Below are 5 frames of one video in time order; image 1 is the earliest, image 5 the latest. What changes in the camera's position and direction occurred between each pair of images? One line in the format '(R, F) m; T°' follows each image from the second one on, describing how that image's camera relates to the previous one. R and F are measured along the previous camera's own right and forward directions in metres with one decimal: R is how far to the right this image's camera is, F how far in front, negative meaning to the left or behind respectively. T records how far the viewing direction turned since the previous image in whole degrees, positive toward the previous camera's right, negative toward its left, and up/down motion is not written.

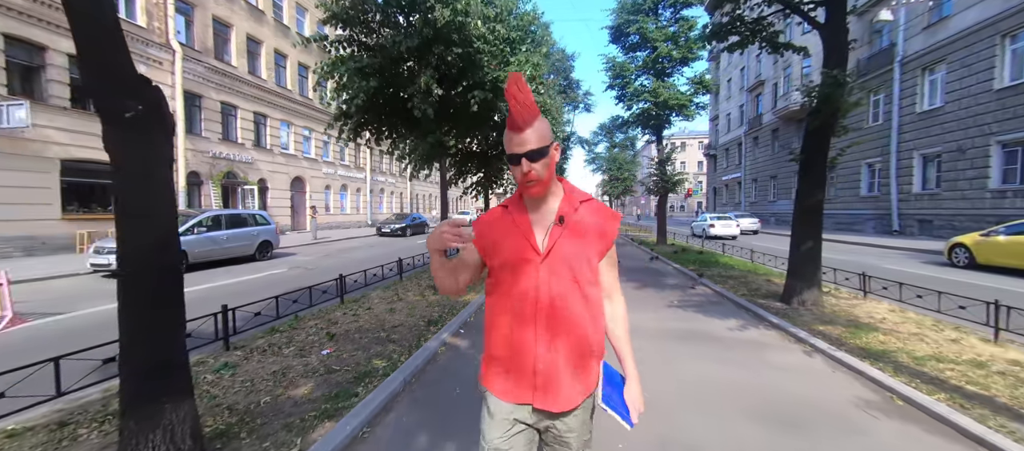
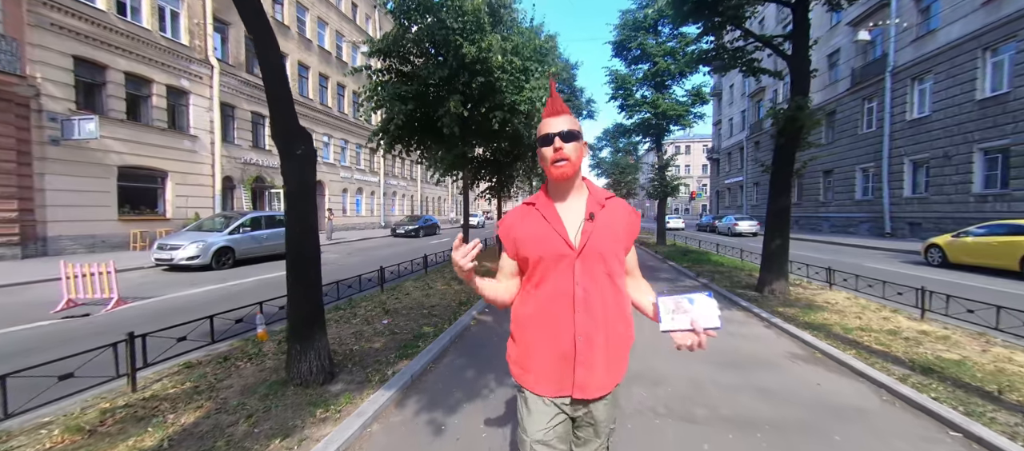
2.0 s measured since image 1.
(-0.2, -1.1) m; -1°
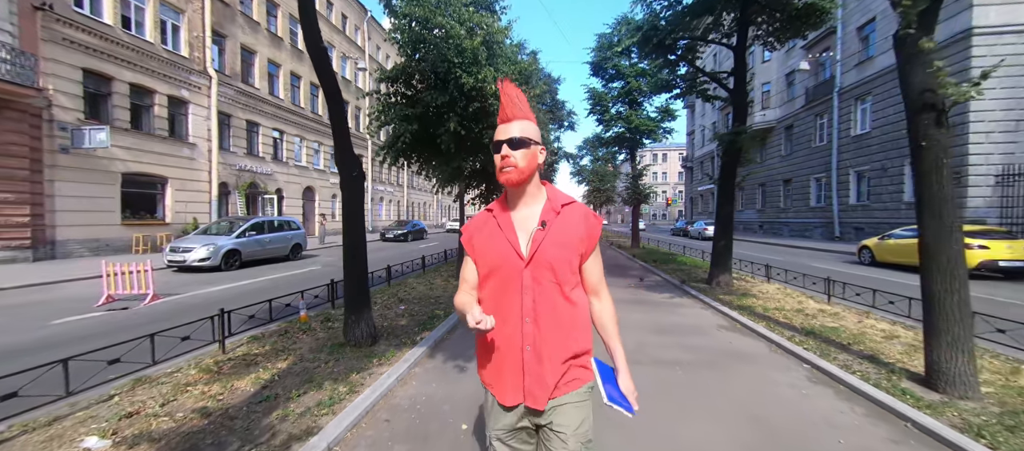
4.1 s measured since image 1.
(-0.2, -1.2) m; +3°
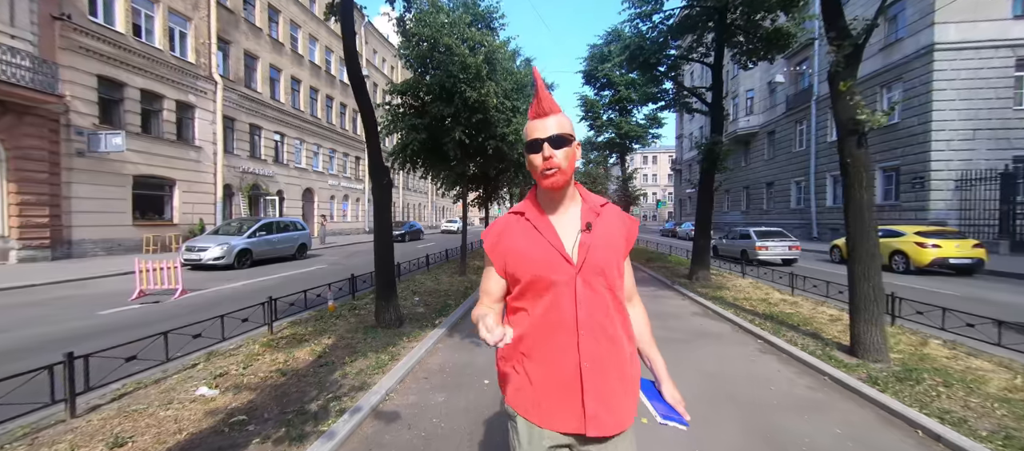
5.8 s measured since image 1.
(-0.2, -0.8) m; +1°
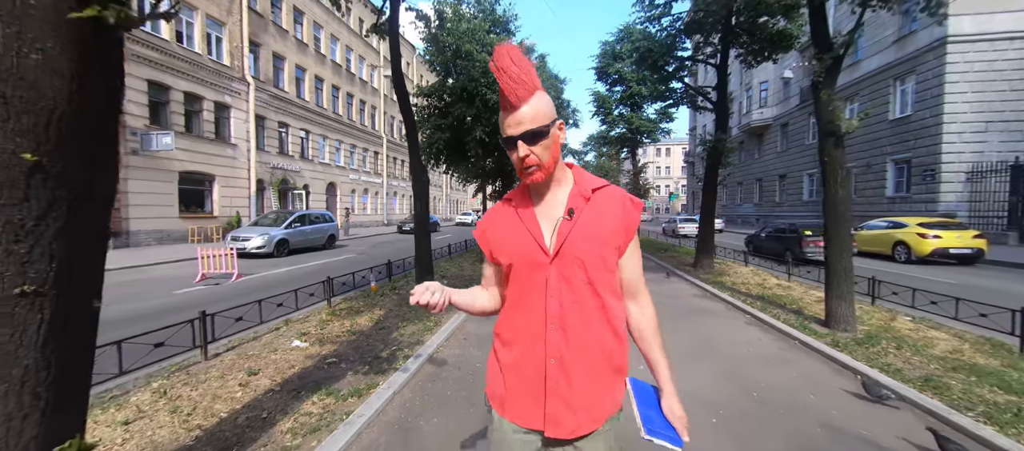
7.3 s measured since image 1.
(-0.2, -0.8) m; -2°
